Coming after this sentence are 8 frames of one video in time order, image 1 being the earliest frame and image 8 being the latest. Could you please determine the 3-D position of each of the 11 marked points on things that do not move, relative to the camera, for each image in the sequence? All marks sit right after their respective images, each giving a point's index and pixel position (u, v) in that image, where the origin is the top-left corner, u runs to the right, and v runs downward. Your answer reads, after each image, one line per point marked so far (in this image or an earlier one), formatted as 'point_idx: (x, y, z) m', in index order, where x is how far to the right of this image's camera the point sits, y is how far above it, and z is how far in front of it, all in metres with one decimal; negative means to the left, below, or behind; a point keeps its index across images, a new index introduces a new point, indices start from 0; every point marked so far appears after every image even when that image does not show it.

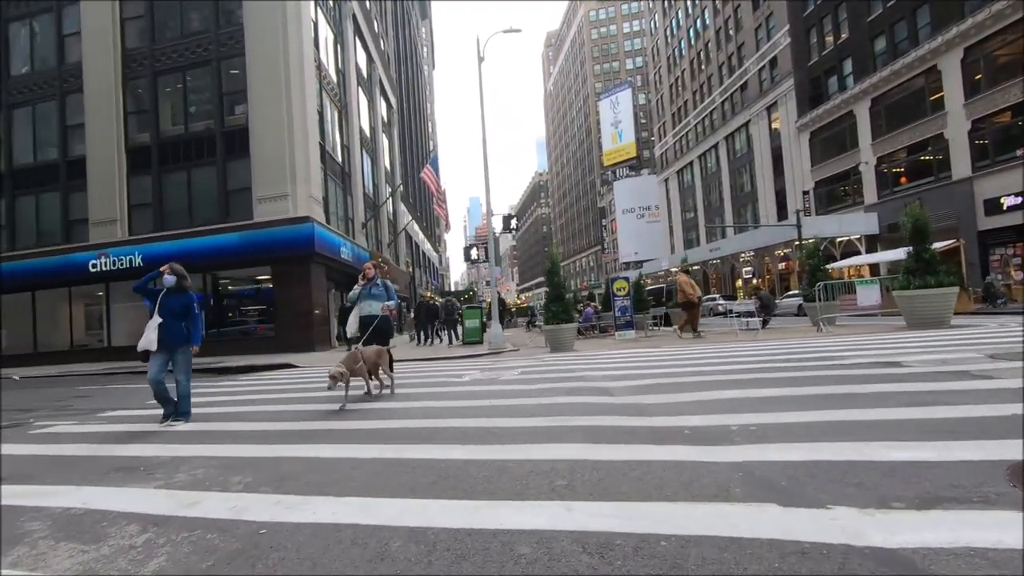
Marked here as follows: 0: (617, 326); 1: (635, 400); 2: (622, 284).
0: (+3.6, -1.3, +18.6) m
1: (+1.4, -1.3, +6.0) m
2: (+3.8, +0.2, +18.7) m
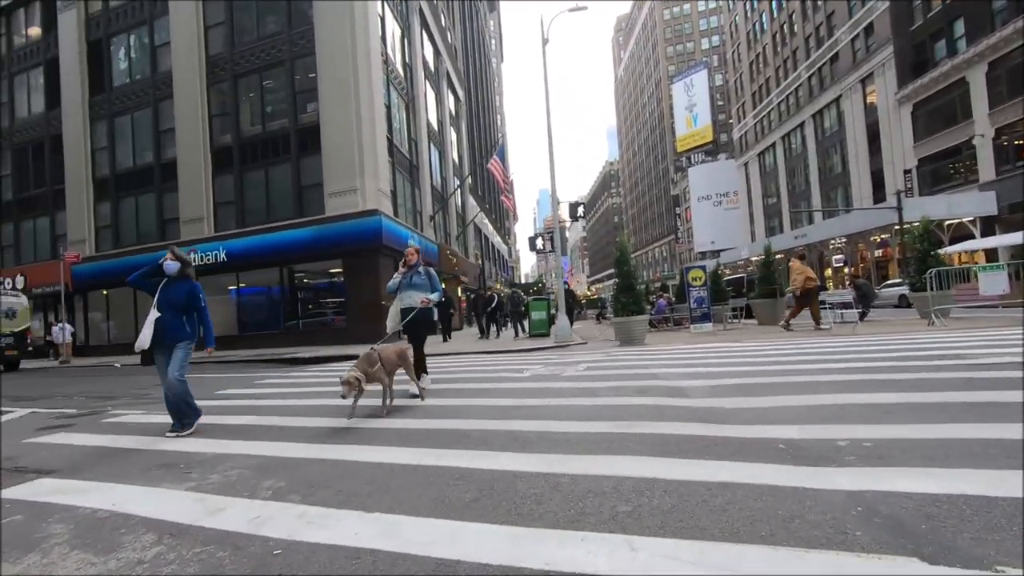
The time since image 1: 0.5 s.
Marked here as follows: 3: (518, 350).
0: (+5.8, -1.0, +17.4) m
1: (+2.0, -1.1, +5.3) m
2: (+6.0, +0.5, +17.5) m
3: (+0.2, -1.7, +14.6) m
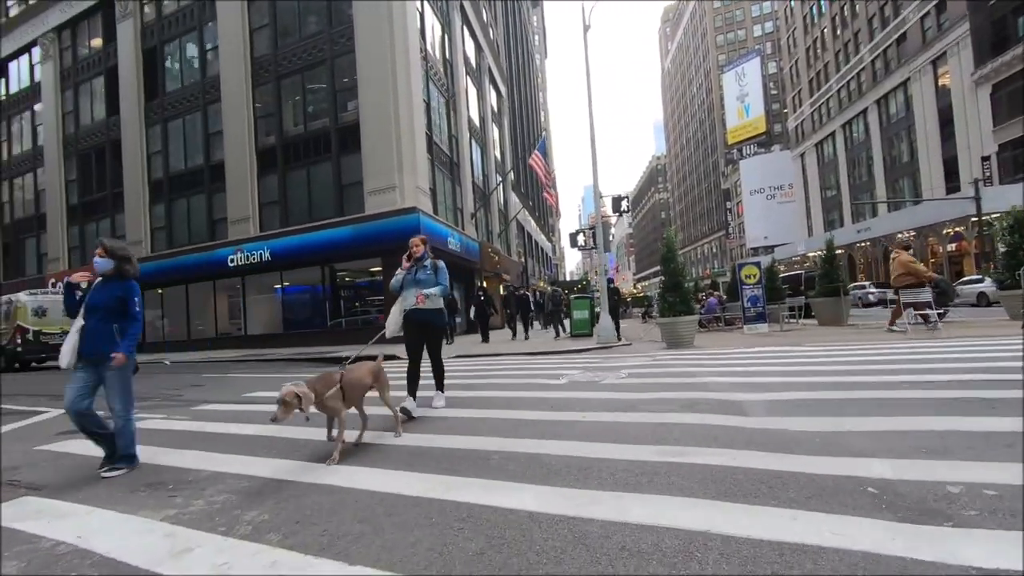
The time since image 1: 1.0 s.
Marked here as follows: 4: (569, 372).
0: (+7.1, -0.9, +16.3) m
1: (+2.2, -1.1, +4.5) m
2: (+7.3, +0.6, +16.3) m
3: (+1.2, -1.6, +13.9) m
4: (+0.9, -1.4, +9.0) m
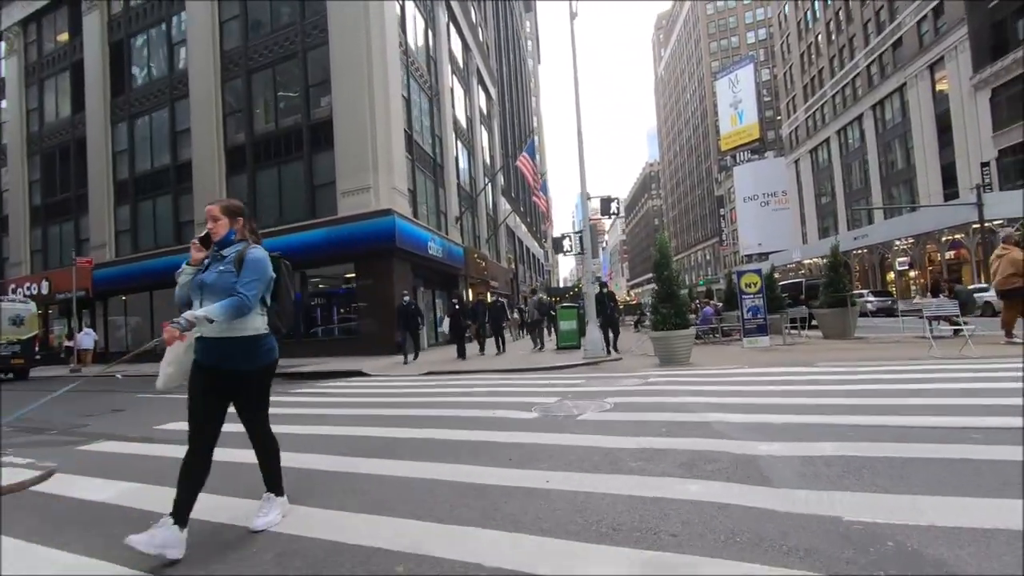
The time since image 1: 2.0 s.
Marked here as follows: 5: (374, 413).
0: (+6.5, -1.2, +15.0) m
1: (+1.8, -1.2, +3.2) m
2: (+6.7, +0.3, +15.1) m
3: (+0.7, -1.9, +12.6) m
4: (+0.4, -1.6, +7.6) m
5: (-1.9, -1.7, +7.5) m
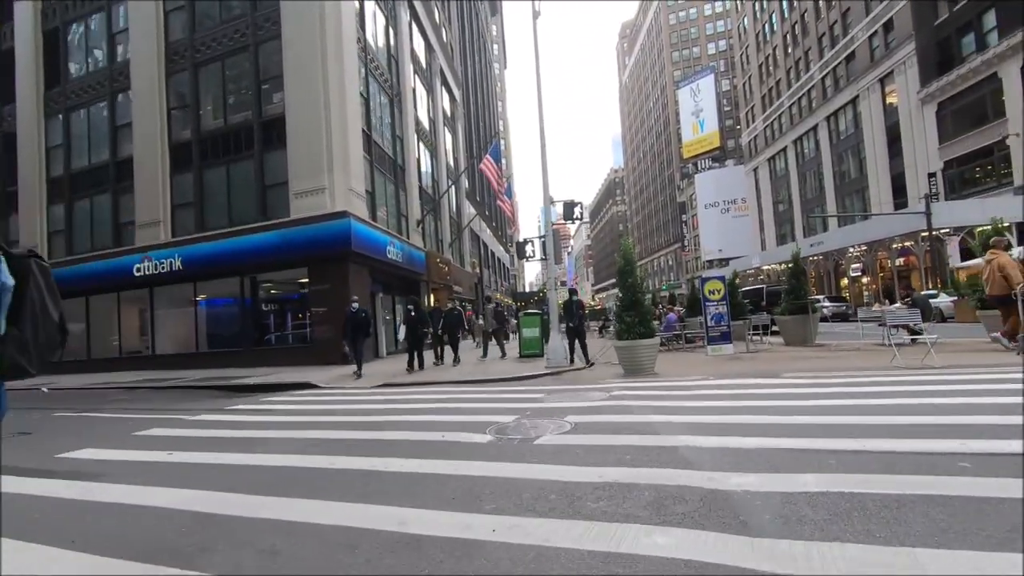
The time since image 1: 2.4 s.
0: (+5.4, -1.4, +14.8) m
1: (+1.5, -1.3, +2.7) m
2: (+5.6, +0.1, +14.9) m
3: (-0.3, -2.0, +12.0) m
4: (-0.2, -1.7, +7.1) m
5: (-2.5, -1.8, +6.8) m
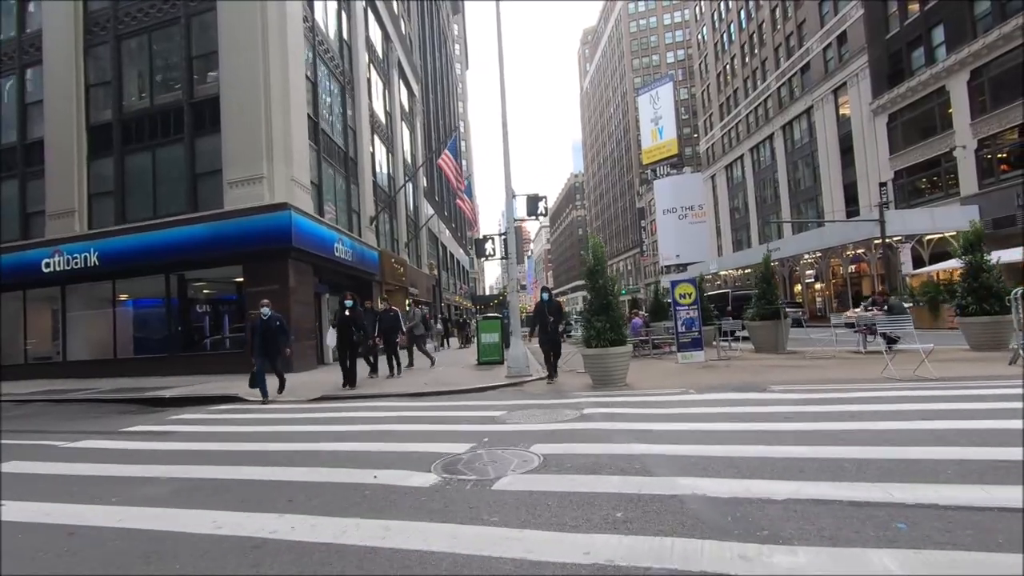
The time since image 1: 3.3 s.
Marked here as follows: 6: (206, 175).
0: (+4.4, -1.5, +13.9) m
1: (+1.3, -1.3, +1.6) m
2: (+4.6, 0.0, +14.0) m
3: (-1.1, -2.0, +10.7) m
4: (-0.7, -1.7, +5.8) m
5: (-3.0, -1.8, +5.4) m
6: (-9.8, +3.6, +17.3) m
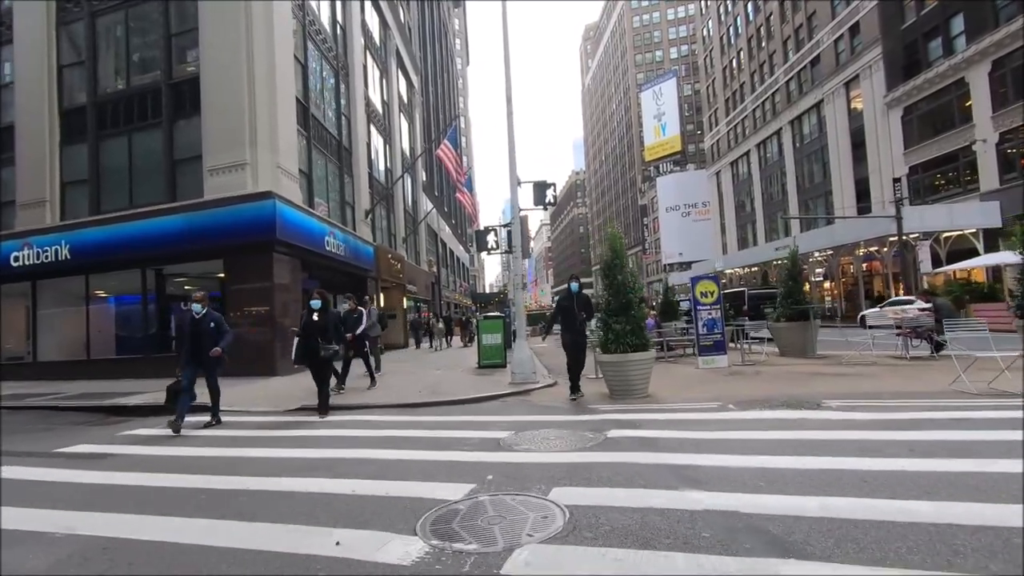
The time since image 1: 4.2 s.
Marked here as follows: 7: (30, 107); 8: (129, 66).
0: (+4.5, -1.4, +12.7) m
1: (+1.4, -1.3, +0.3) m
2: (+4.7, +0.1, +12.8) m
3: (-1.0, -2.0, +9.5) m
4: (-0.6, -1.6, +4.5) m
5: (-2.9, -1.8, +4.1) m
6: (-9.6, +3.7, +16.0) m
7: (-15.7, +5.9, +17.6) m
8: (-11.9, +6.9, +16.9) m
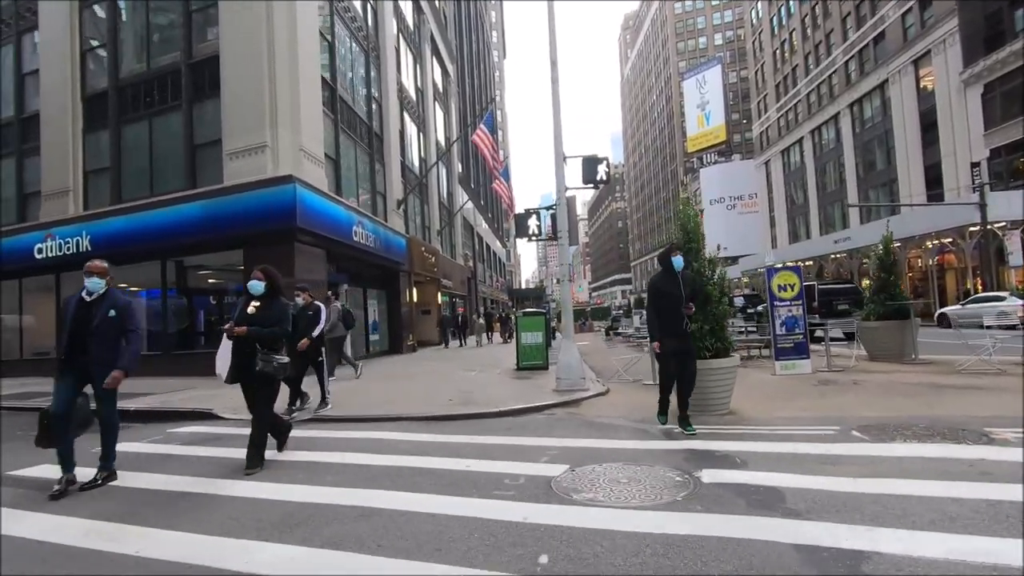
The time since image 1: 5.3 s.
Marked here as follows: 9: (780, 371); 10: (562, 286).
0: (+5.4, -1.3, +10.8) m
1: (+1.5, -1.2, -1.3) m
2: (+5.6, +0.2, +10.9) m
3: (-0.3, -1.8, +8.0) m
4: (-0.2, -1.5, +3.0) m
5: (-2.6, -1.7, +2.7) m
6: (-8.5, +3.9, +15.0) m
7: (-14.5, +6.2, +17.0) m
8: (-10.7, +7.1, +16.0) m
9: (+5.4, -1.7, +10.8) m
10: (+1.1, +0.1, +11.7) m
